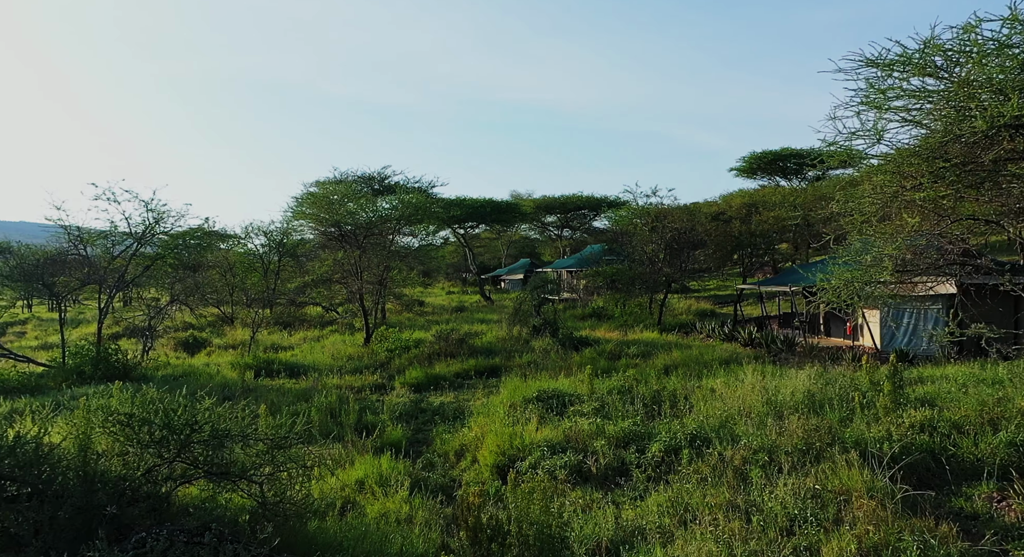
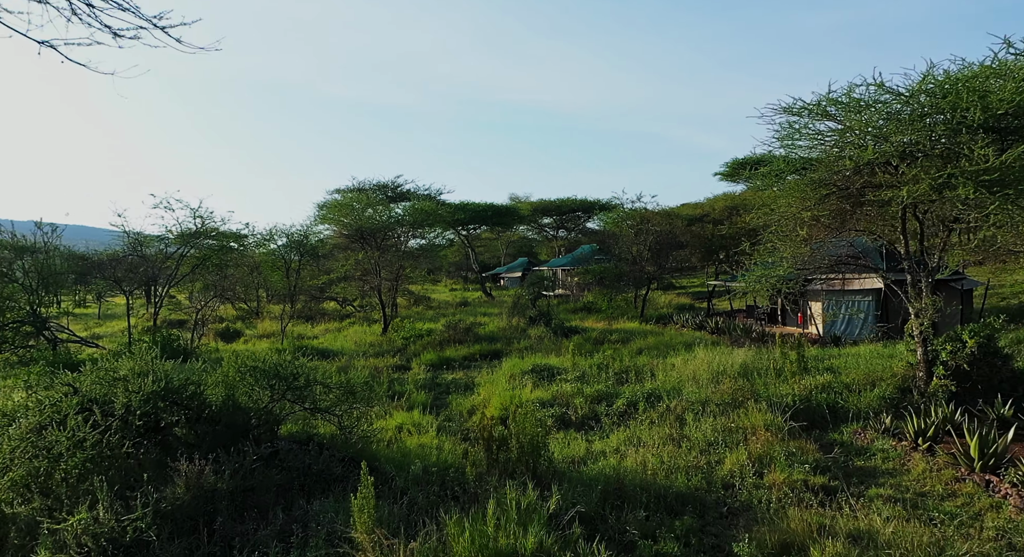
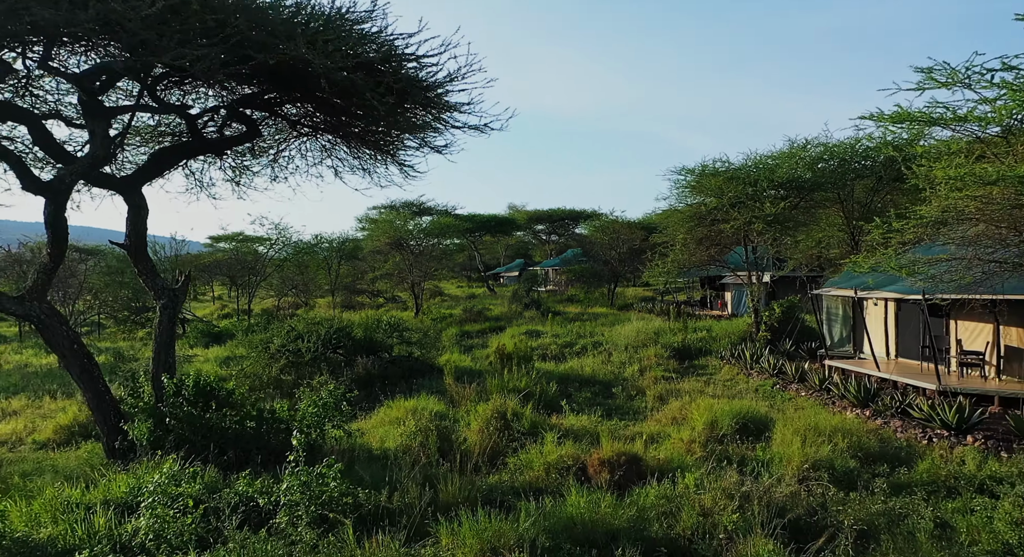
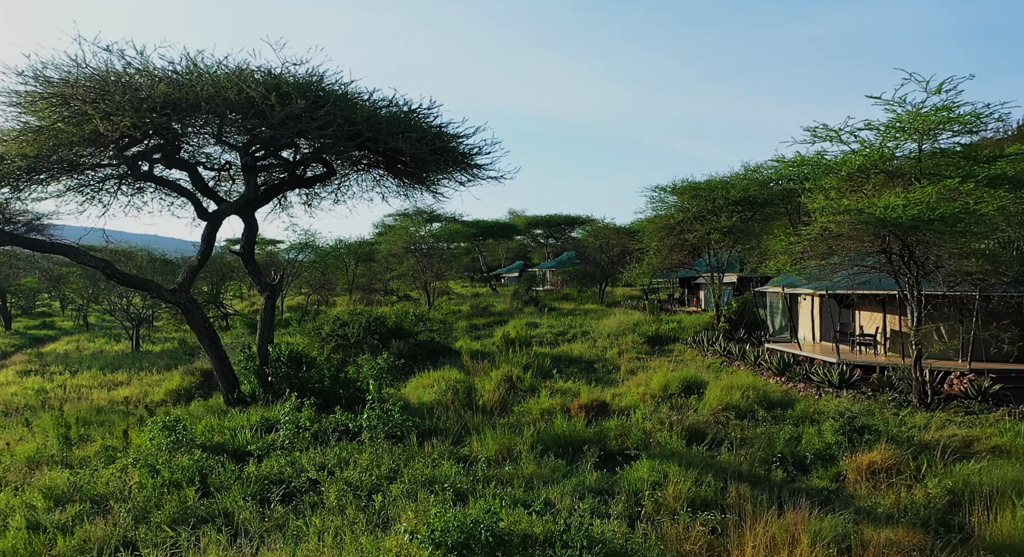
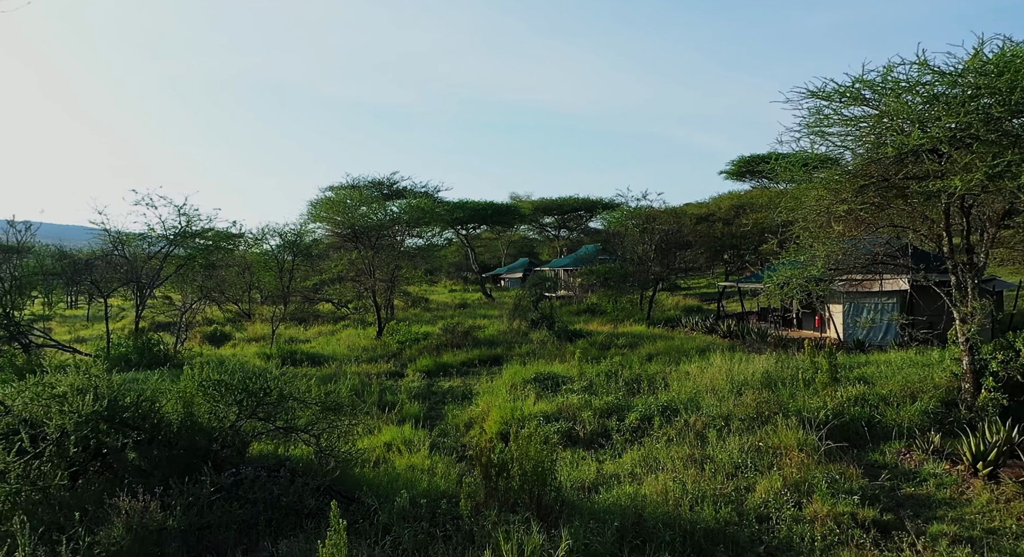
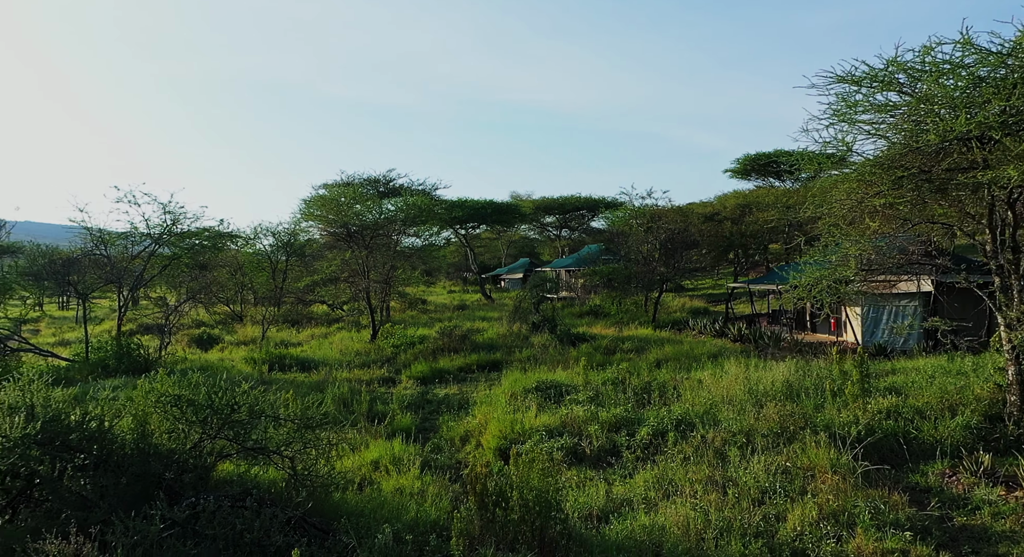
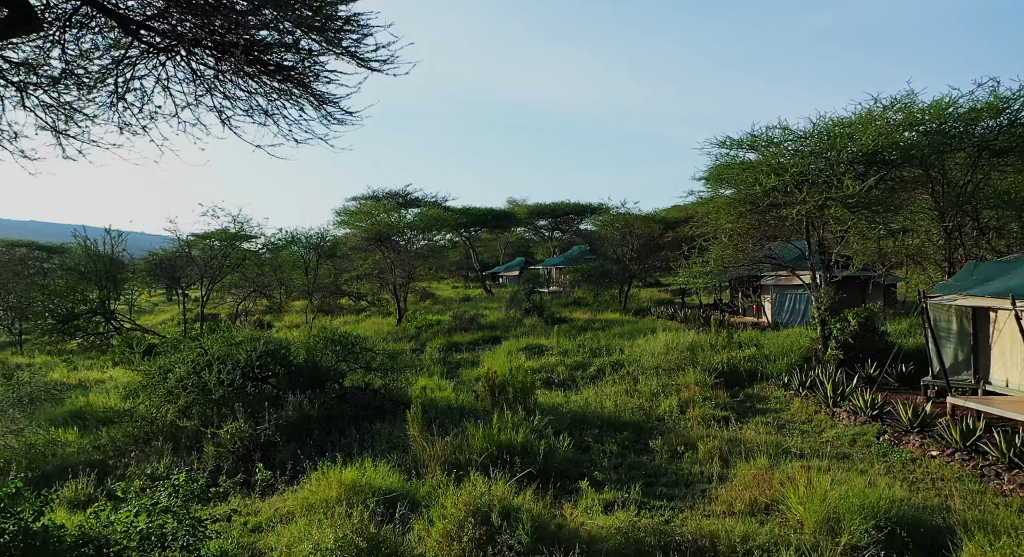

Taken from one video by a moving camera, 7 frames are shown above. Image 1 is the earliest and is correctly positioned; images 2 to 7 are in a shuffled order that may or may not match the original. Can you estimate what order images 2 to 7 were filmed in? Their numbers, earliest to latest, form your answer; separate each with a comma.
6, 5, 2, 7, 3, 4
